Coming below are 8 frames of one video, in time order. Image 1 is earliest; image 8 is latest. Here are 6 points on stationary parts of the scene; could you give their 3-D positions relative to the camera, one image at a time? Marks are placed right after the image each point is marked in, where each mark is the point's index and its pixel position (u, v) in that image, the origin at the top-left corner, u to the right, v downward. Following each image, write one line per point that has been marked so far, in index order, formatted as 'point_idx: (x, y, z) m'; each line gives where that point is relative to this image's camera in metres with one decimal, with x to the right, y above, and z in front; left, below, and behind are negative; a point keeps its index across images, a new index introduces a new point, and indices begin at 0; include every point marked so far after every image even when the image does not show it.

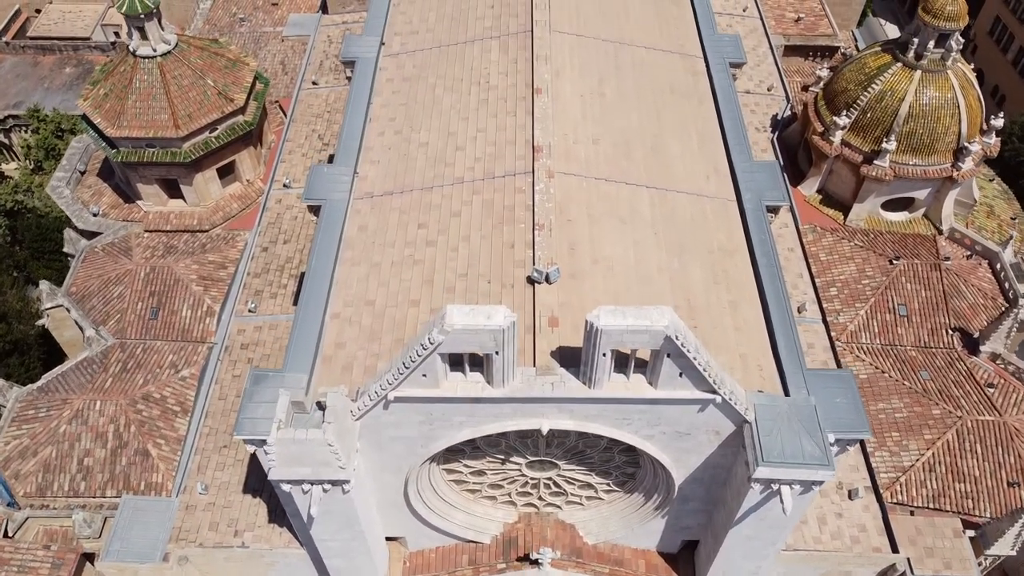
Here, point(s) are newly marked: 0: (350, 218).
0: (-4.8, +2.0, +19.5) m
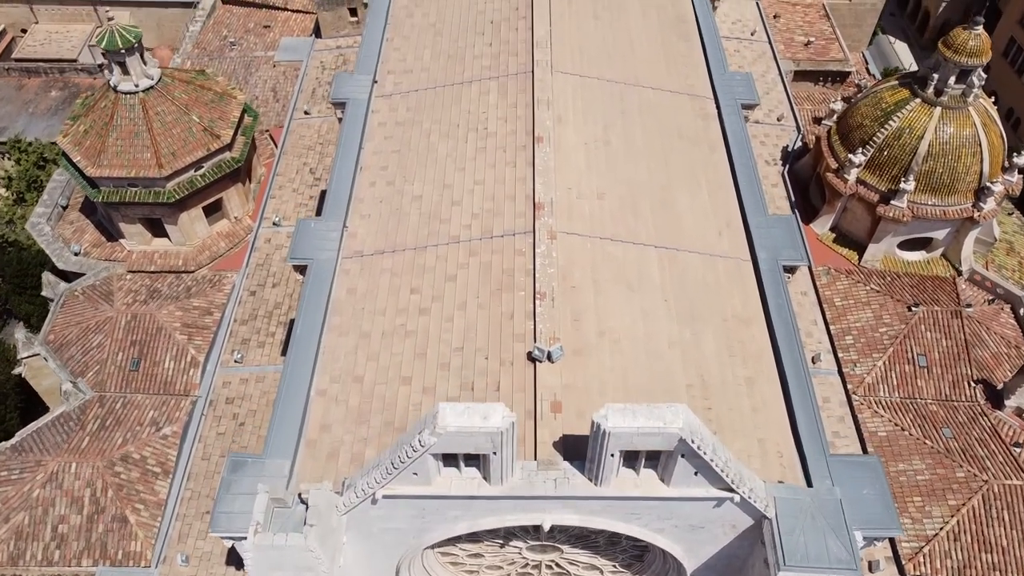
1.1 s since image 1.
0: (-4.8, +0.2, +18.2) m
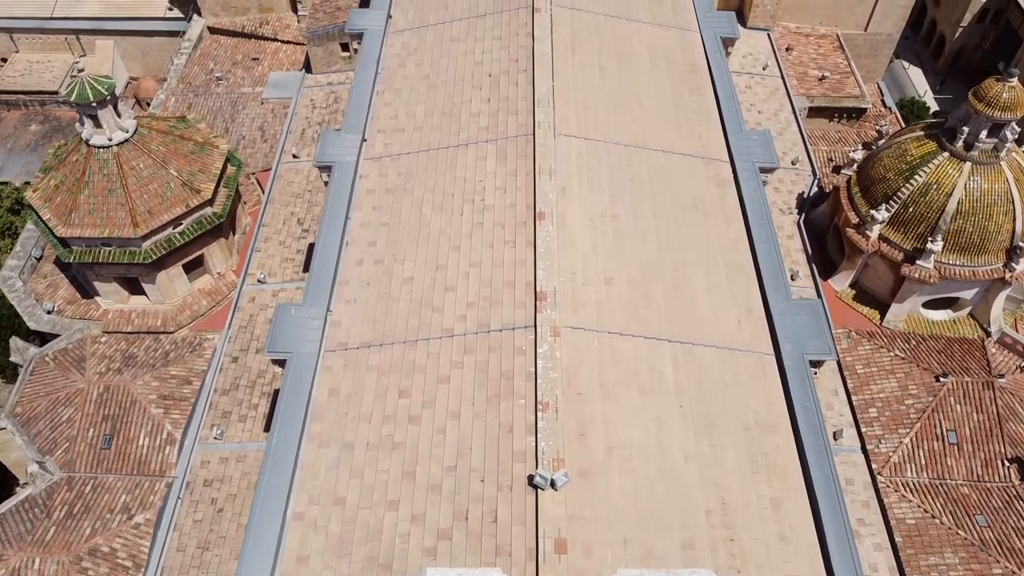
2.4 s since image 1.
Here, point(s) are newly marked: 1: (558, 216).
0: (-4.8, -2.2, +16.6) m
1: (+1.3, +2.0, +18.0) m
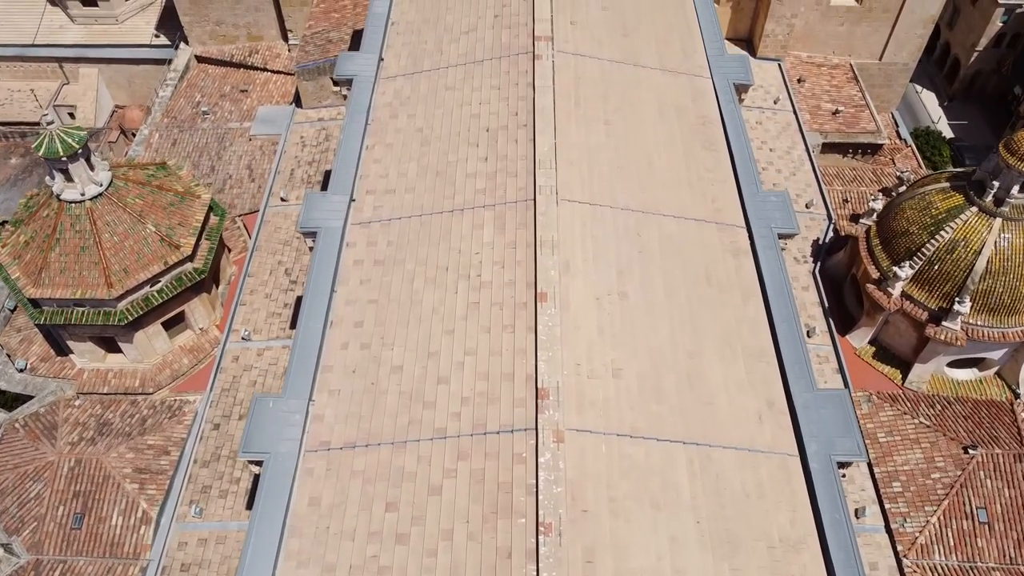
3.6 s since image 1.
0: (-4.8, -4.4, +15.1) m
1: (+1.2, -0.2, +16.5) m
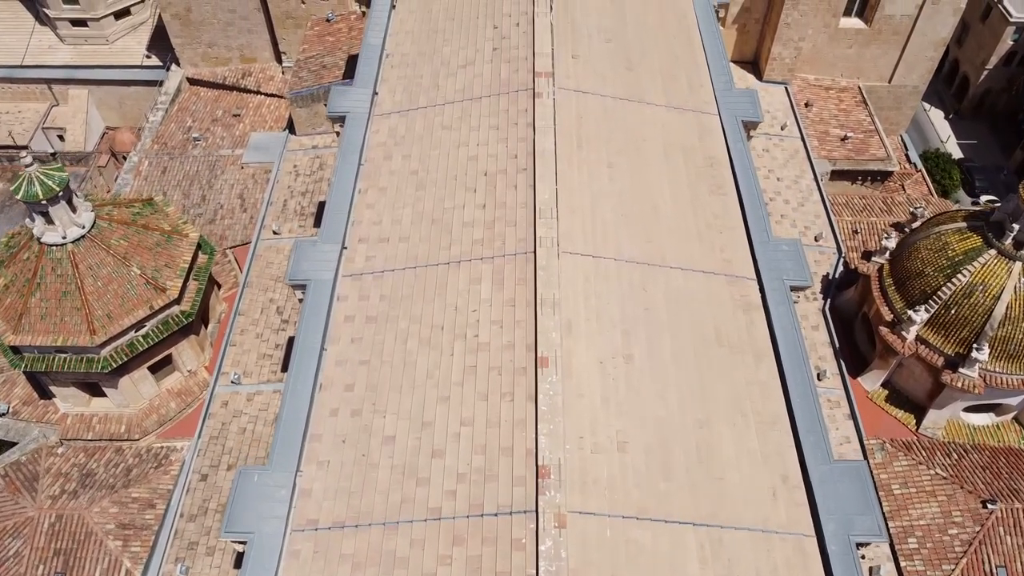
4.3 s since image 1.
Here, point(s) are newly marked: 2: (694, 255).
0: (-4.9, -5.9, +14.2) m
1: (+1.2, -1.7, +15.6) m
2: (+5.0, +0.9, +18.3) m
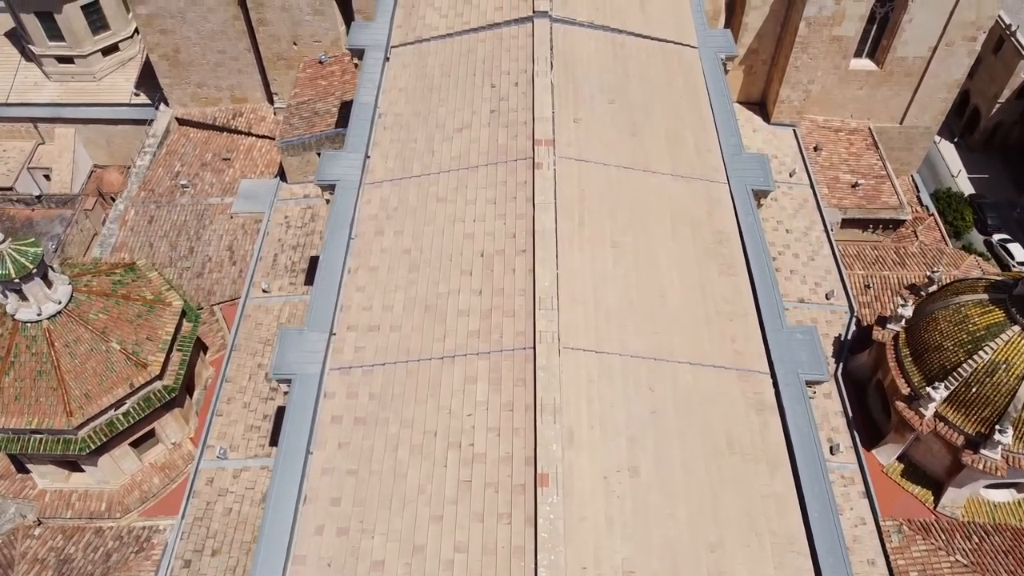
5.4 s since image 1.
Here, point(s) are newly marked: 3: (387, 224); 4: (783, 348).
0: (-4.9, -8.4, +13.1) m
1: (+1.2, -4.2, +14.6) m
2: (+4.9, -1.6, +17.2) m
3: (-3.7, +1.9, +19.9) m
4: (+7.1, -1.6, +17.4) m
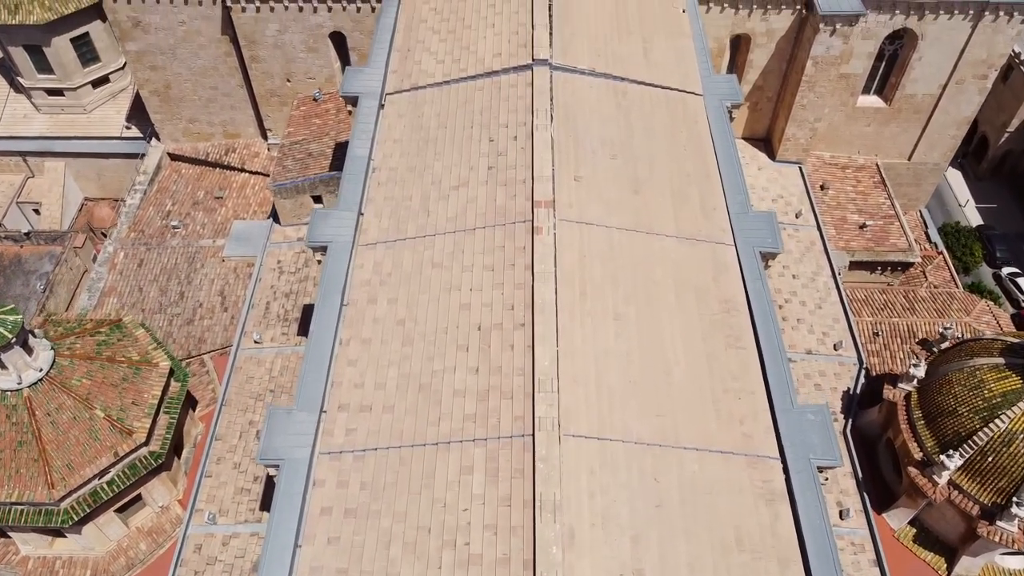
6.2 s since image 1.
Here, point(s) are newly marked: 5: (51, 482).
0: (-5.0, -10.4, +12.4) m
1: (+1.1, -6.2, +13.8) m
2: (+4.9, -3.6, +16.4) m
3: (-3.8, -0.1, +19.2) m
4: (+7.1, -3.6, +16.7) m
5: (-13.7, -5.8, +19.7) m
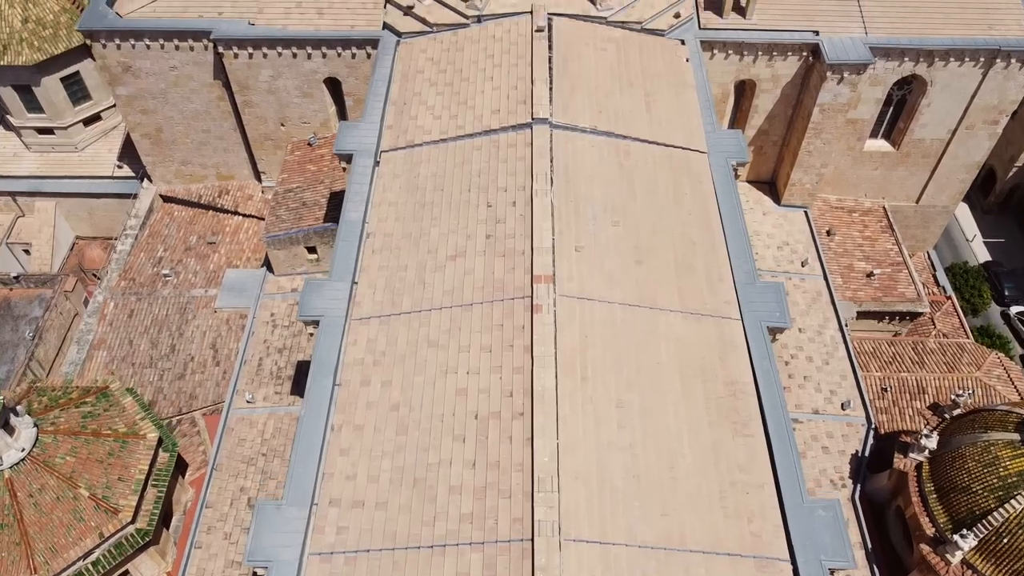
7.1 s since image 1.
0: (-5.0, -12.6, +11.7) m
1: (+1.1, -8.4, +13.1) m
2: (+4.9, -5.8, +15.8) m
3: (-3.8, -2.3, +18.5) m
4: (+7.0, -5.8, +16.0) m
5: (-13.7, -8.0, +19.1) m
